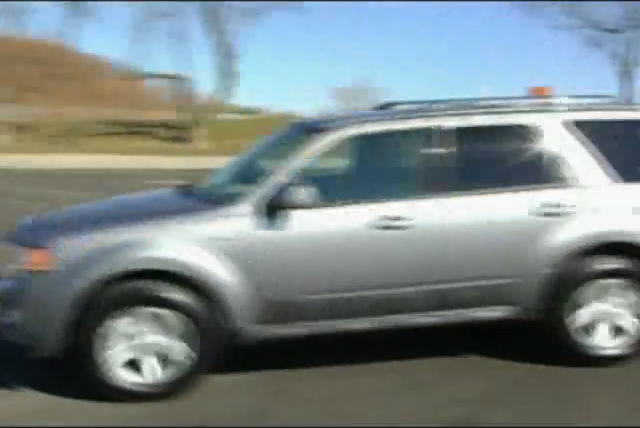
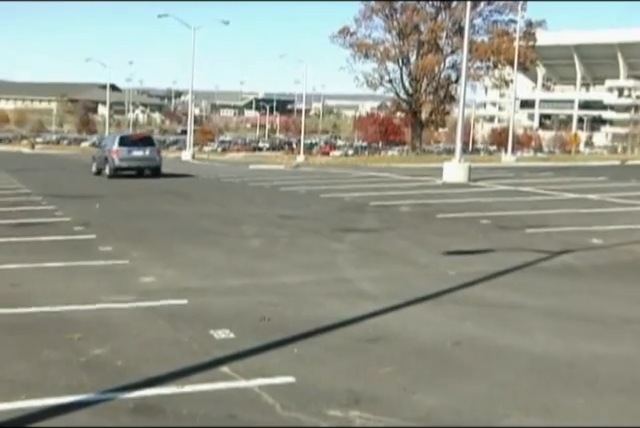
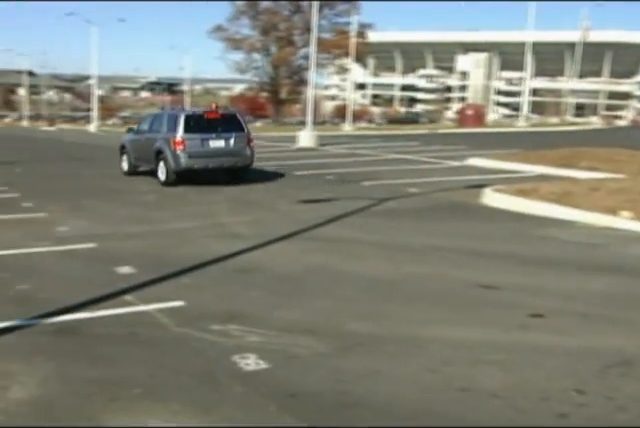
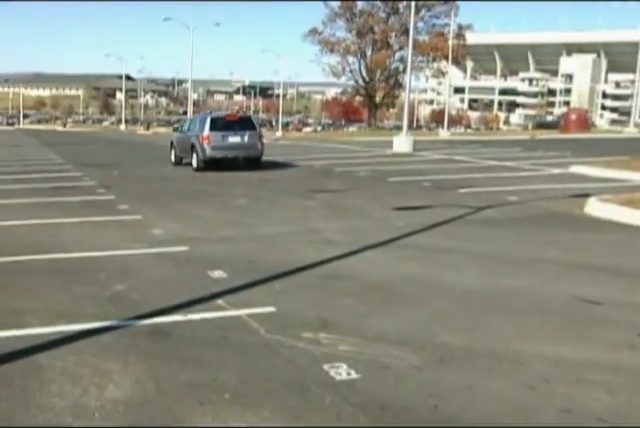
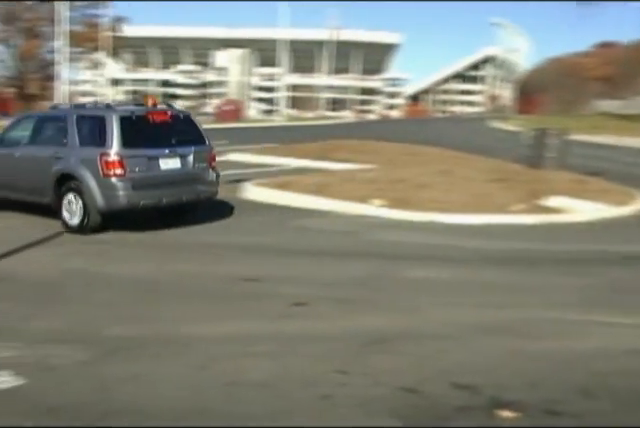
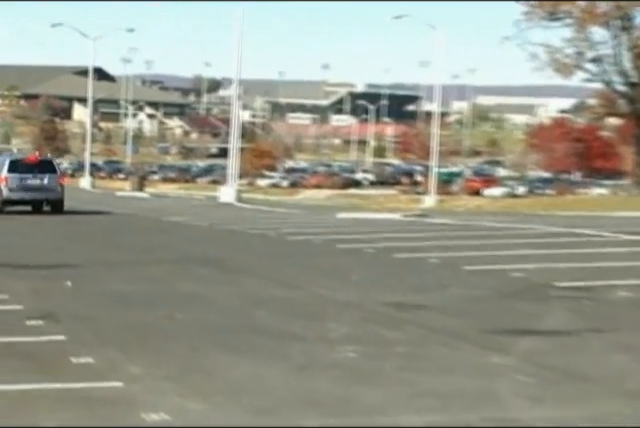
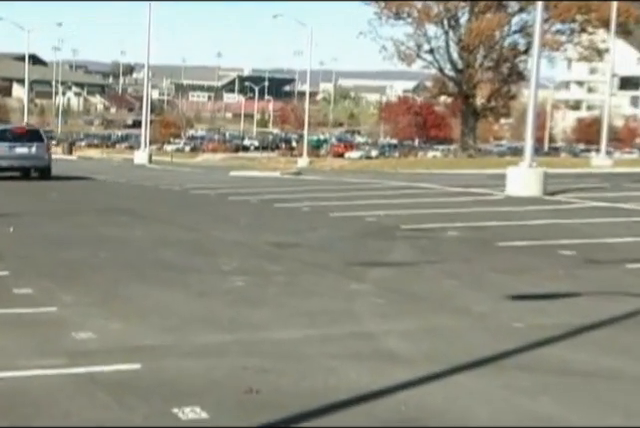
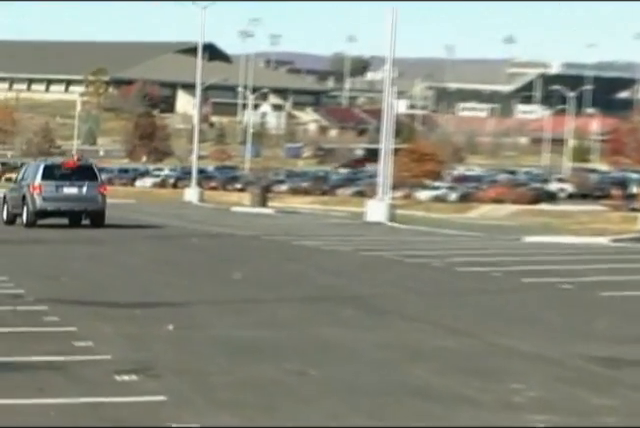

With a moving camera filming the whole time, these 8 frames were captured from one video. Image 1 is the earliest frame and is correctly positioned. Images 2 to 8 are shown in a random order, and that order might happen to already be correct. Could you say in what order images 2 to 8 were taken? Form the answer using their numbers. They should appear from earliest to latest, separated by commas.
5, 3, 4, 2, 7, 6, 8
